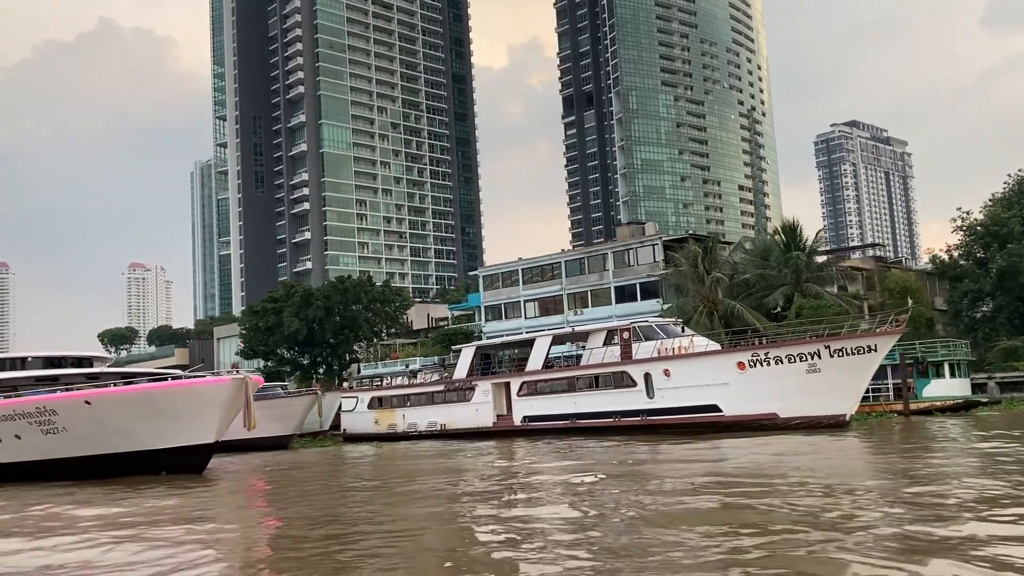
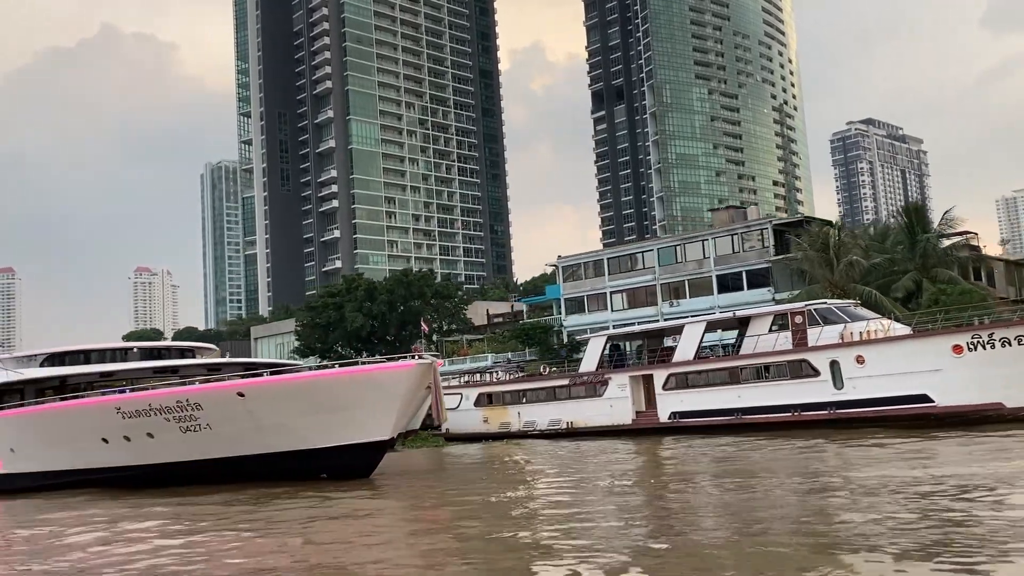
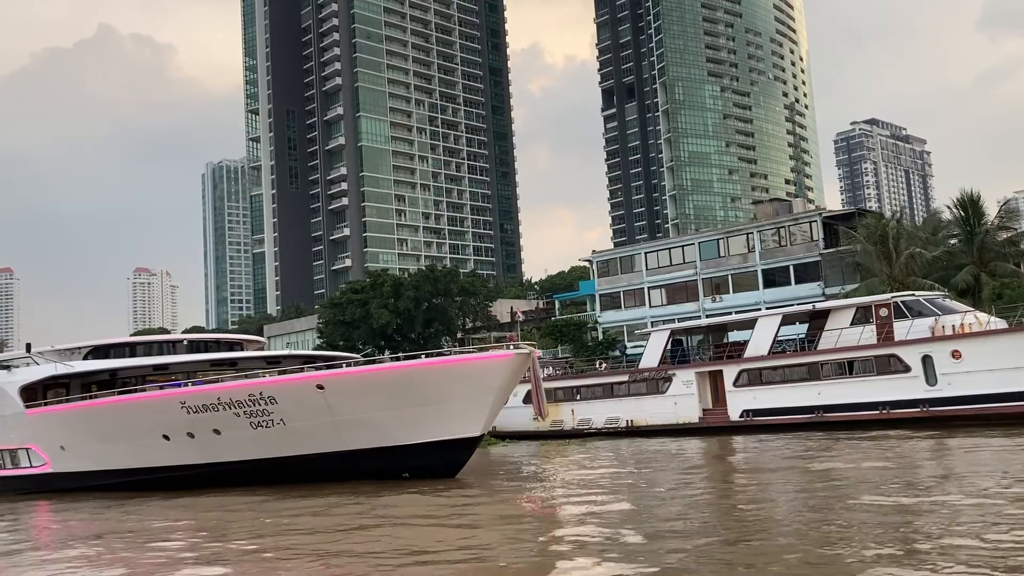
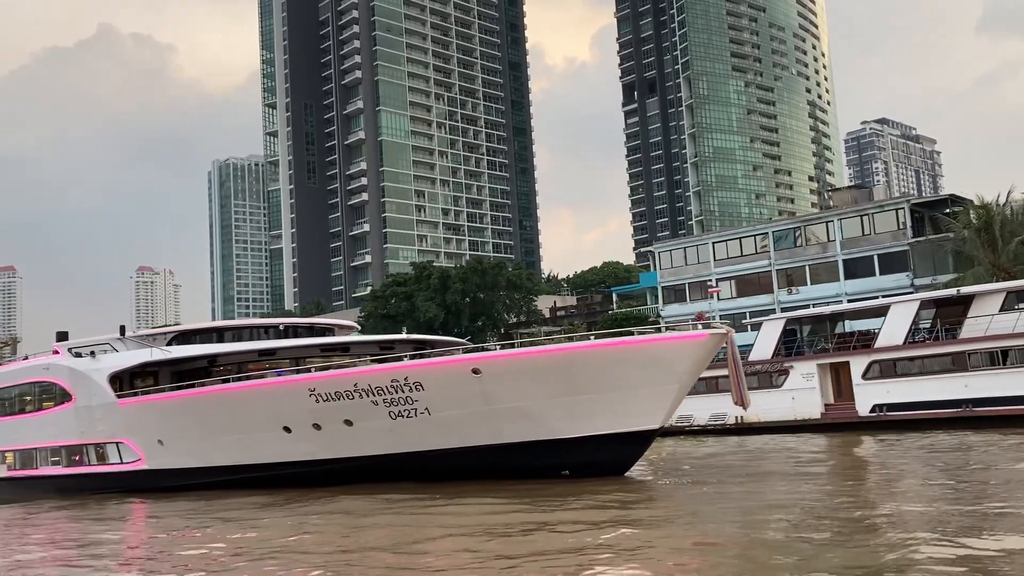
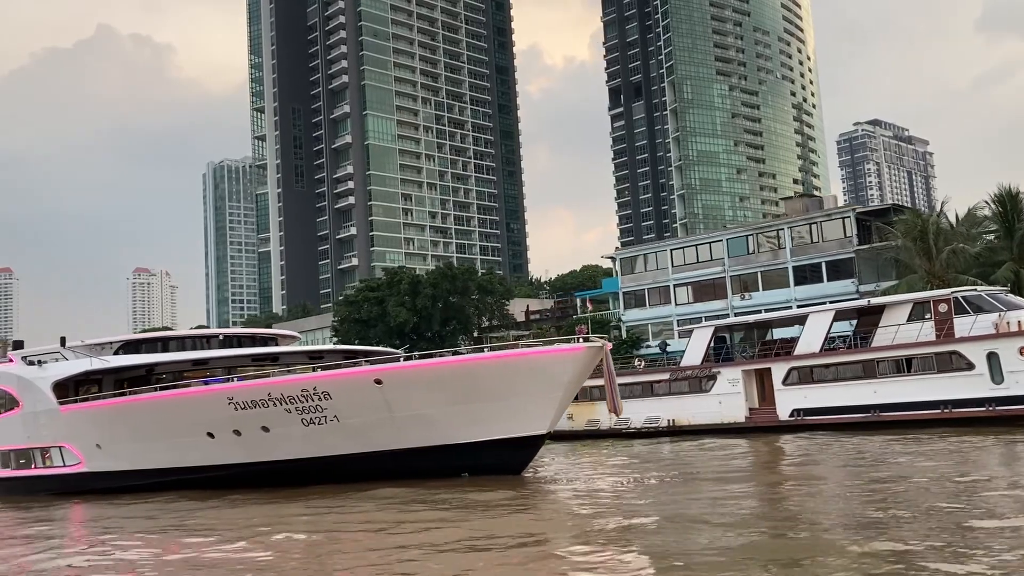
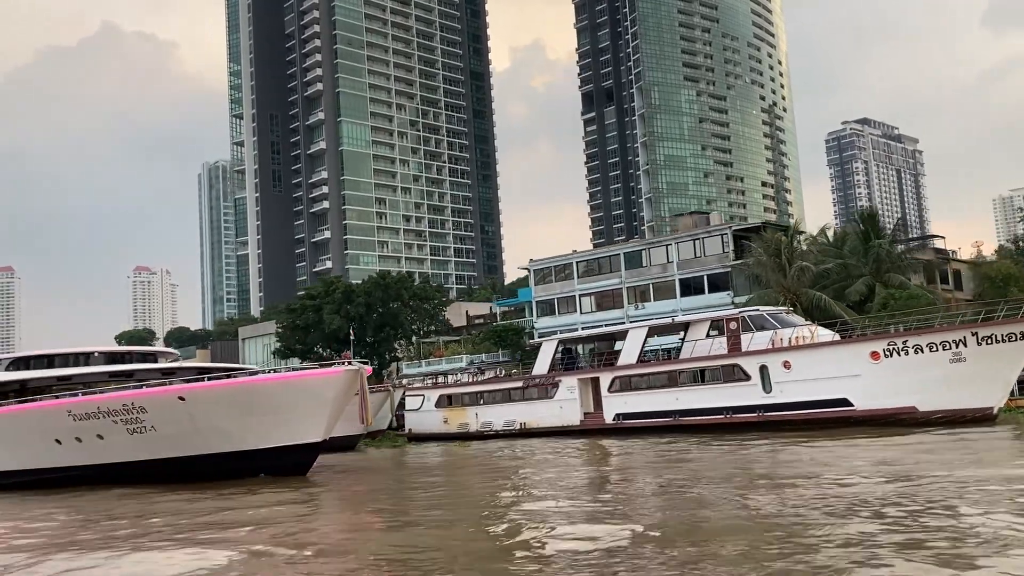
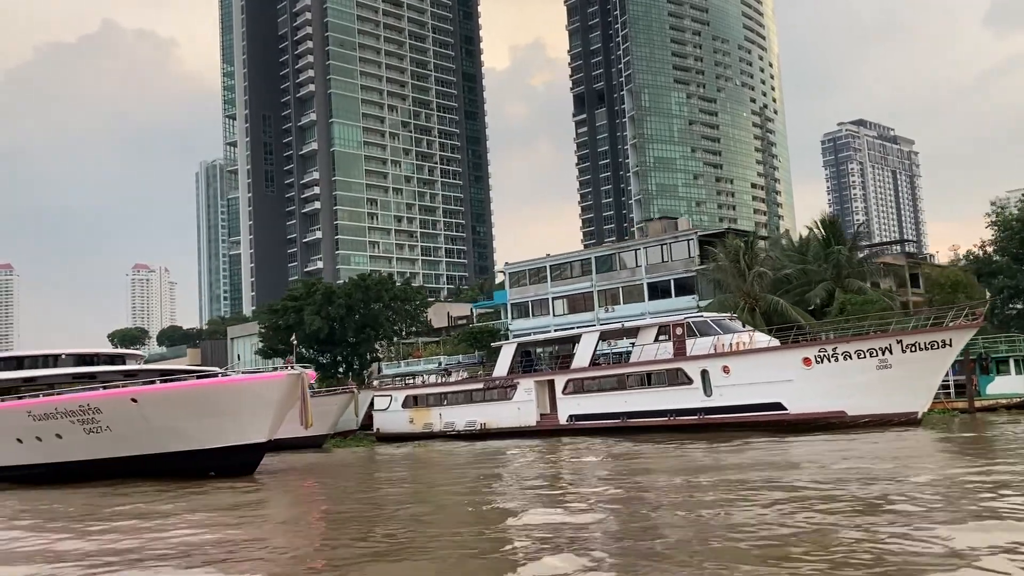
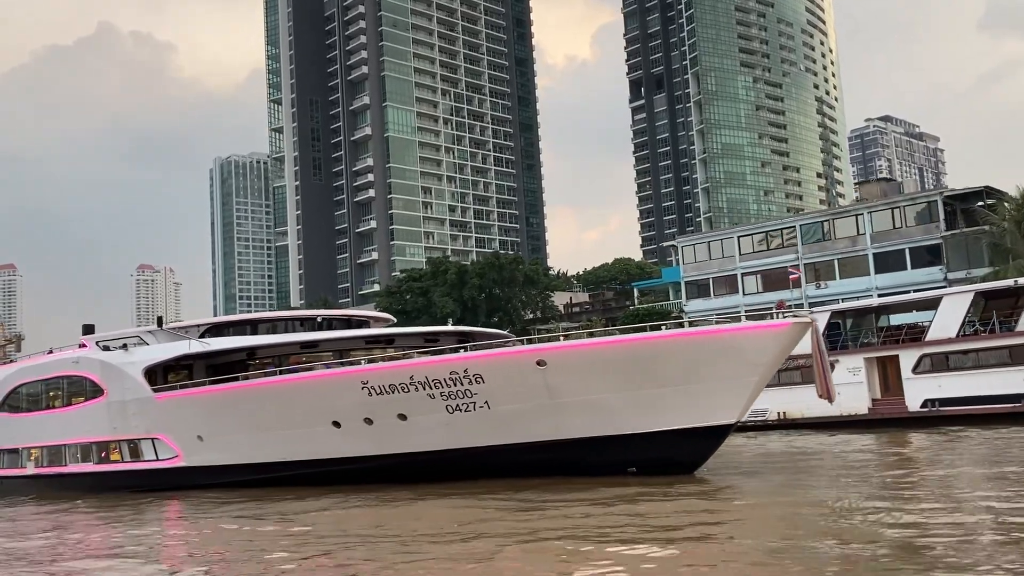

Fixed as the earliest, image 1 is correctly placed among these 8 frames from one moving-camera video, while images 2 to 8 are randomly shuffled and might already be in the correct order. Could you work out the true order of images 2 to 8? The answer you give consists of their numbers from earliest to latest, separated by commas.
7, 6, 2, 3, 5, 4, 8
